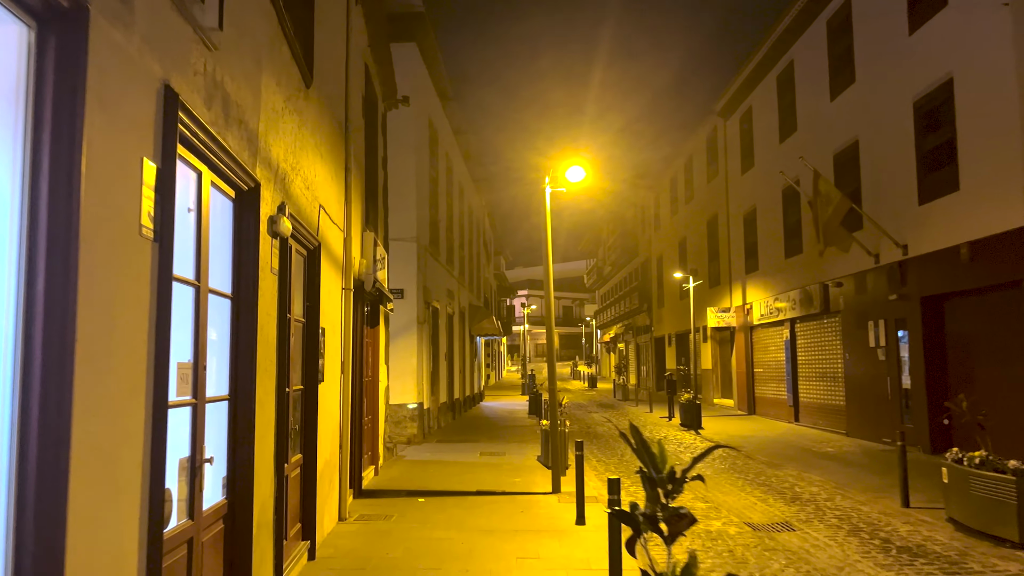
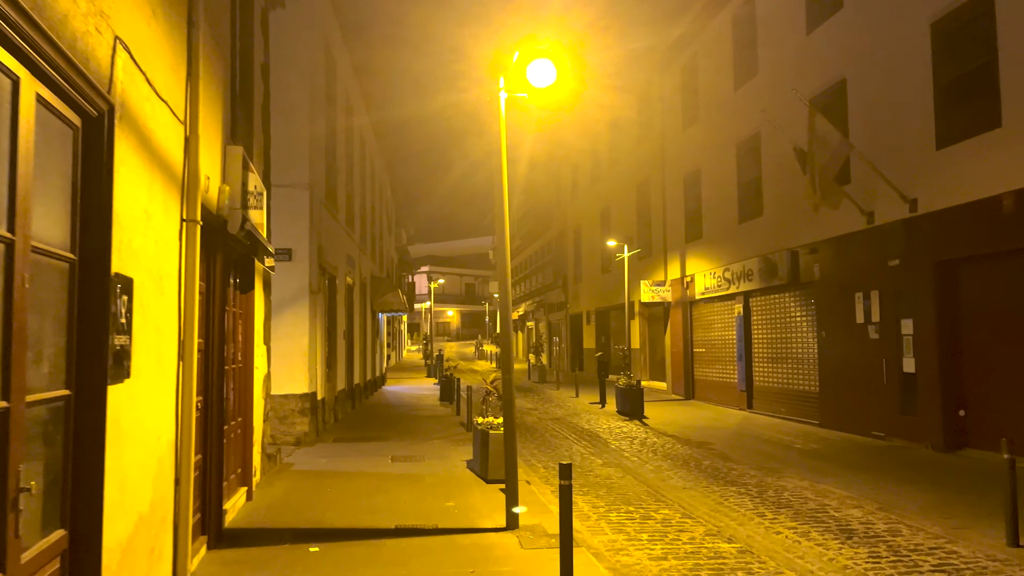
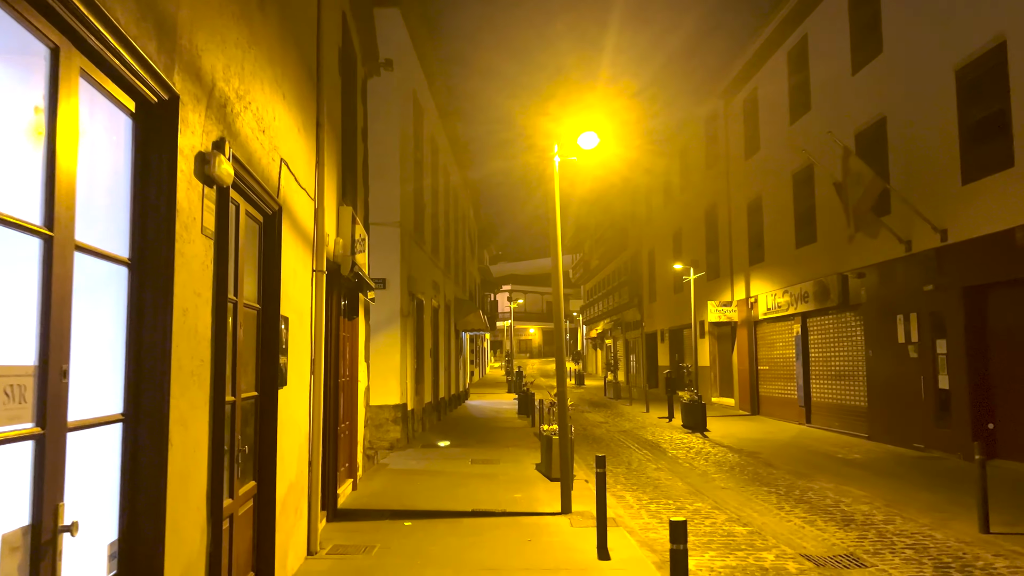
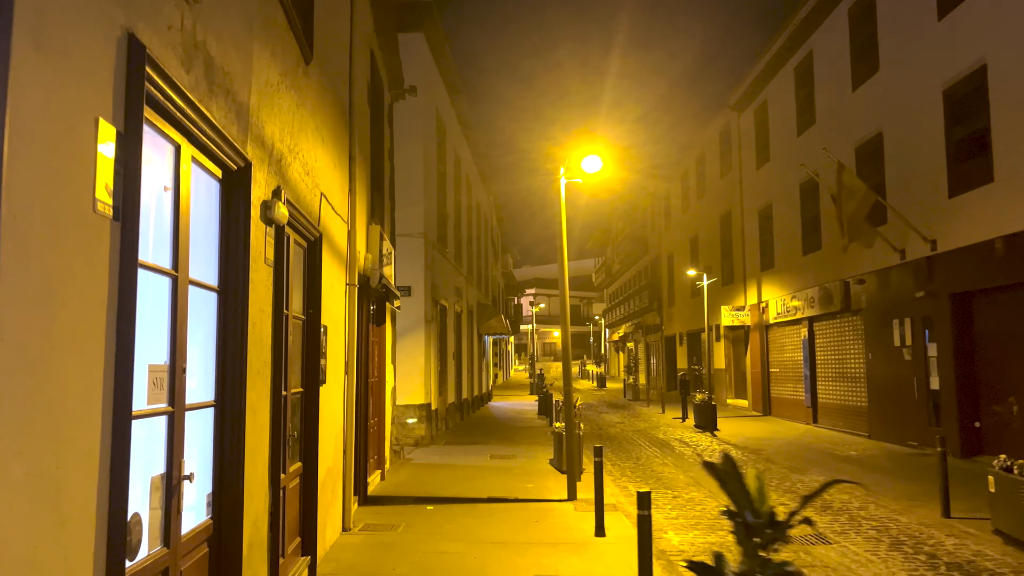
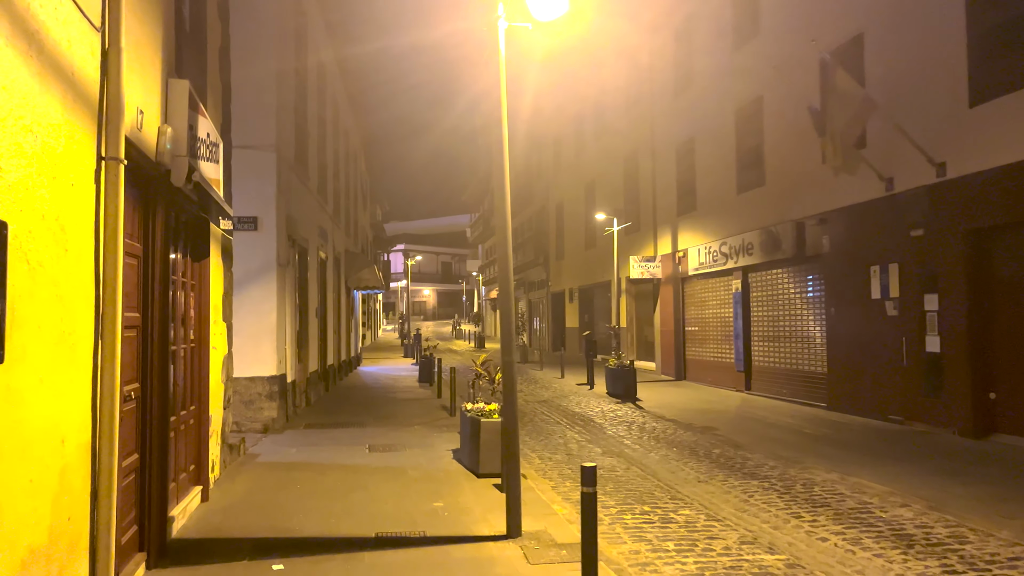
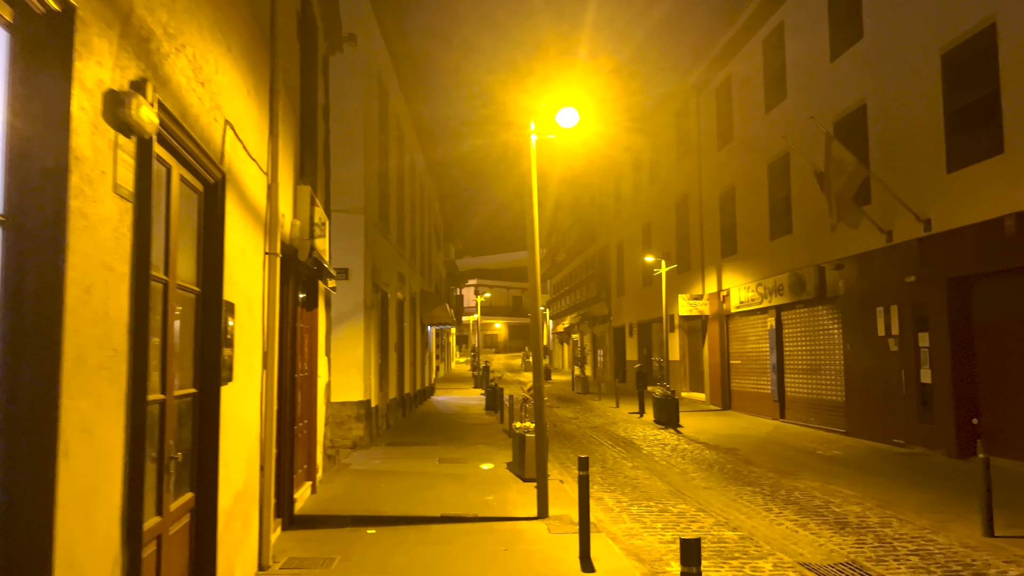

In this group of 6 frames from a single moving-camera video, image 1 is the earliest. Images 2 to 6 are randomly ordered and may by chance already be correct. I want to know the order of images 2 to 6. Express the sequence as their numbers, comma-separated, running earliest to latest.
4, 3, 6, 2, 5
